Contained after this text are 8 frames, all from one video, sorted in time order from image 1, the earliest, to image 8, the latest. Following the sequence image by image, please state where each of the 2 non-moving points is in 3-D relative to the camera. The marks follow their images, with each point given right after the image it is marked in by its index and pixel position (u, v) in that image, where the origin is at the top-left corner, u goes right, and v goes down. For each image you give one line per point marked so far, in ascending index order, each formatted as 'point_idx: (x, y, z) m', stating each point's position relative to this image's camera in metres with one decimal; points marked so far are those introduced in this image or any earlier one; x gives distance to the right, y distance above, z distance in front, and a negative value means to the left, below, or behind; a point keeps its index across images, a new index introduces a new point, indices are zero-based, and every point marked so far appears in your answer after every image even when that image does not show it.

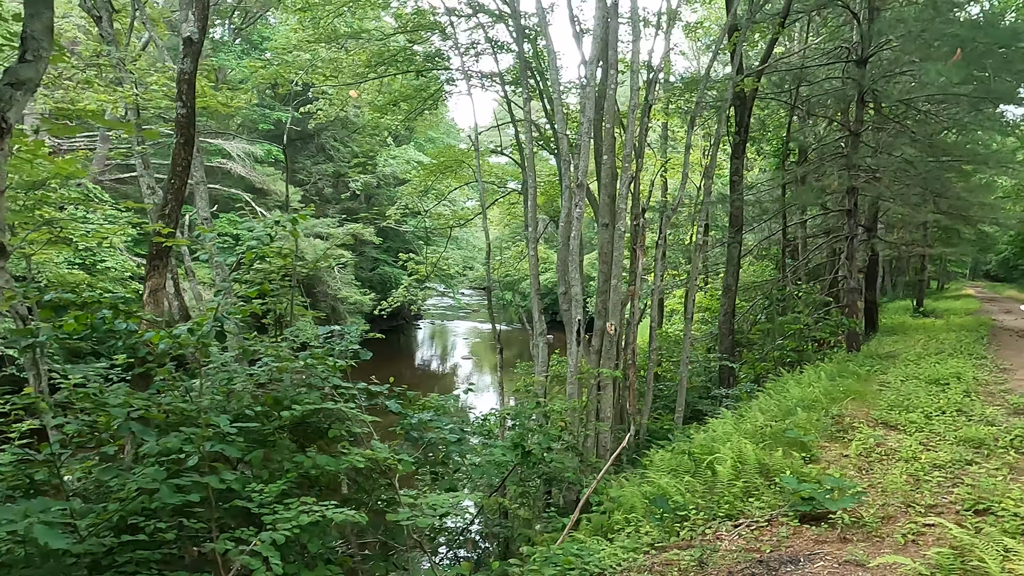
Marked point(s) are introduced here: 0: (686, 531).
0: (+0.9, -1.3, +4.1) m
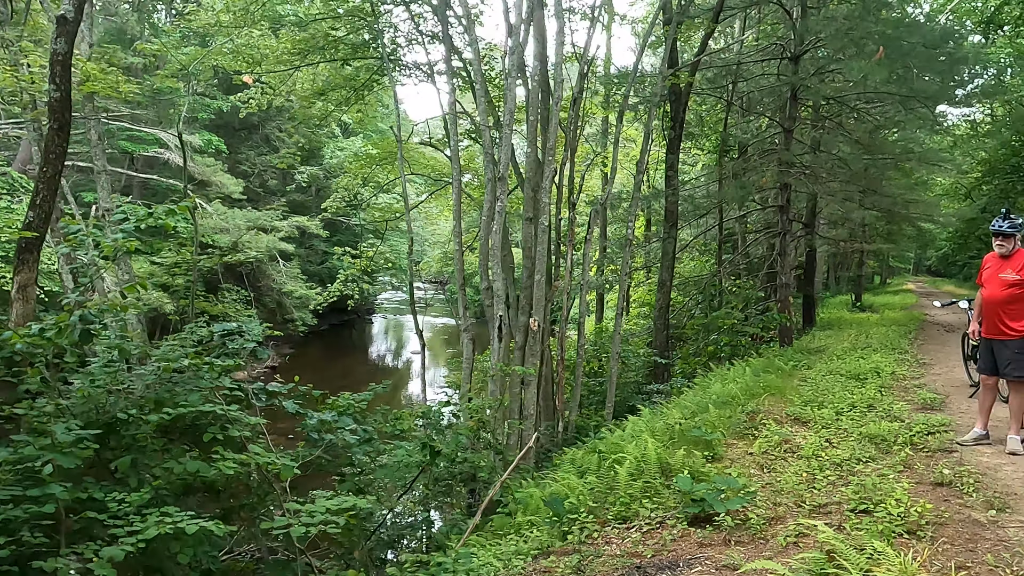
0: (+0.3, -1.3, +3.9) m
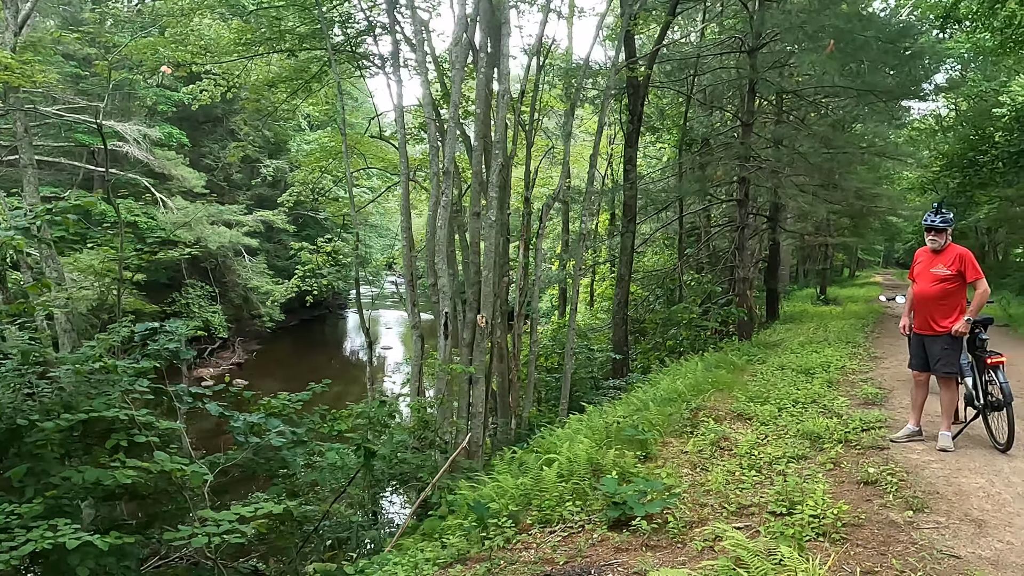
0: (-0.1, -1.3, +3.8) m
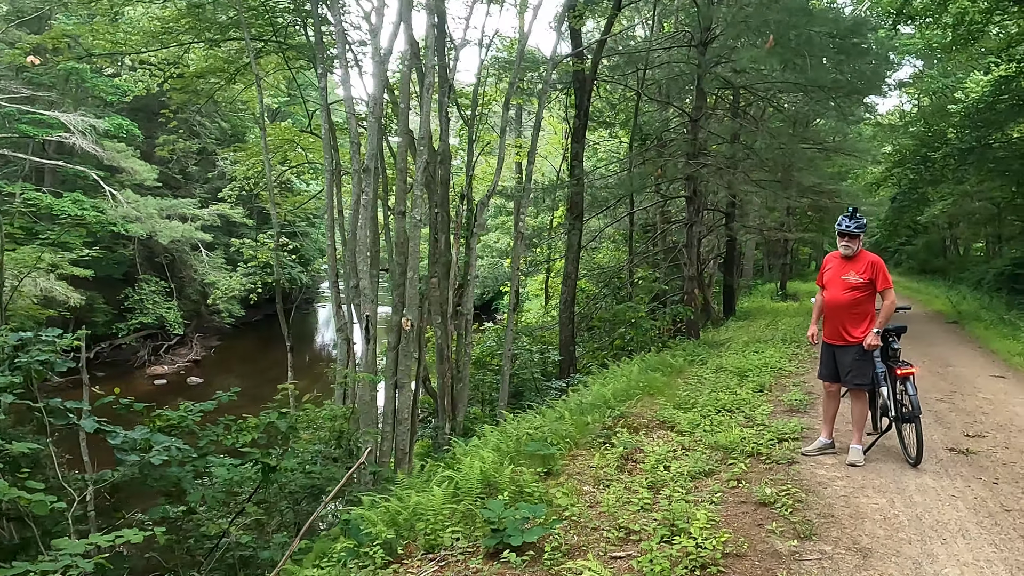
0: (-0.7, -1.3, +3.6) m
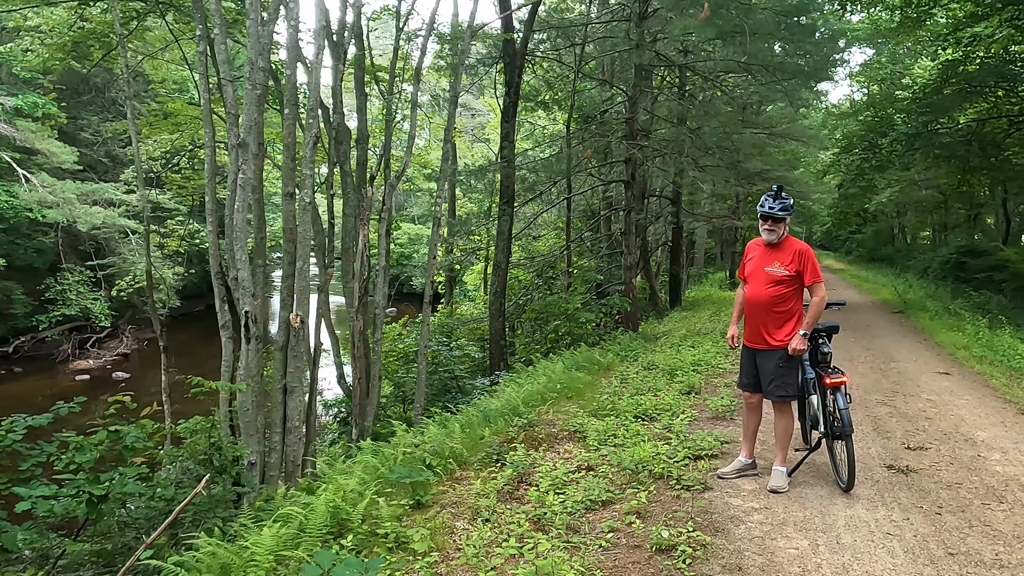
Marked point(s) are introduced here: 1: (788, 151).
0: (-1.4, -1.3, +2.7) m
1: (+6.7, +3.3, +18.1) m
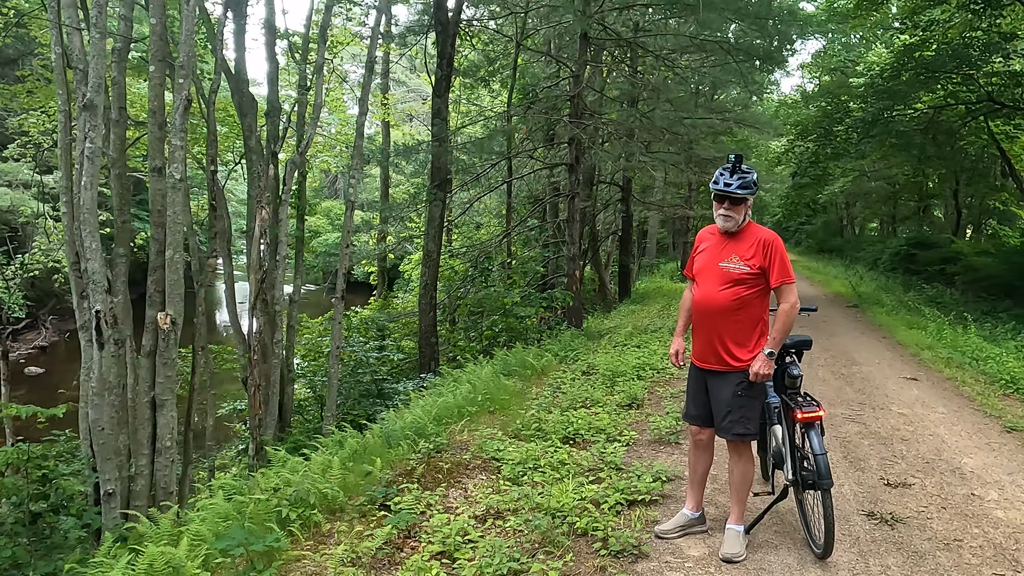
0: (-1.8, -1.4, +1.7) m
1: (+5.3, +3.5, +17.4) m
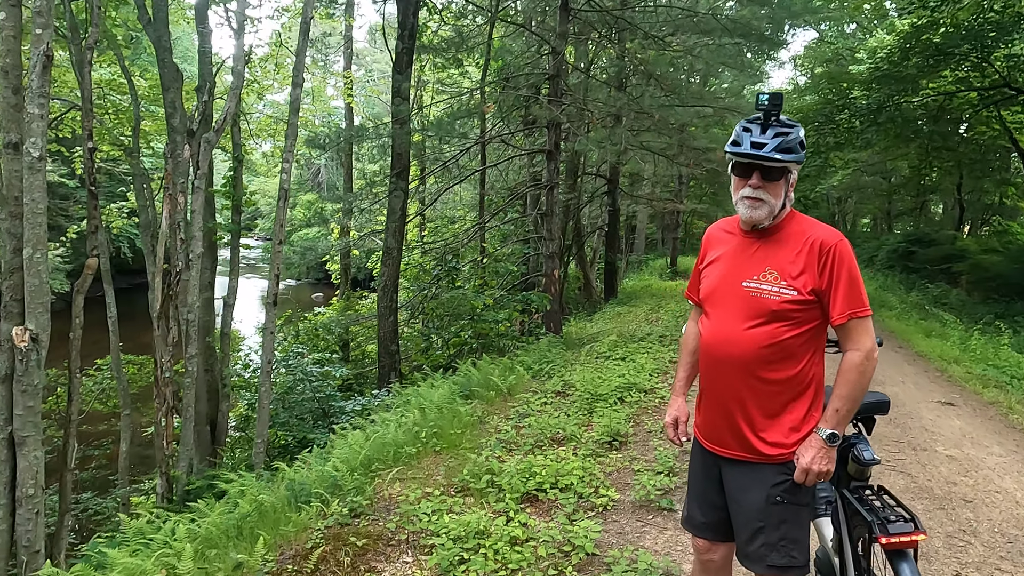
0: (-2.0, -1.4, +0.6) m
1: (+4.9, +3.5, +16.4) m
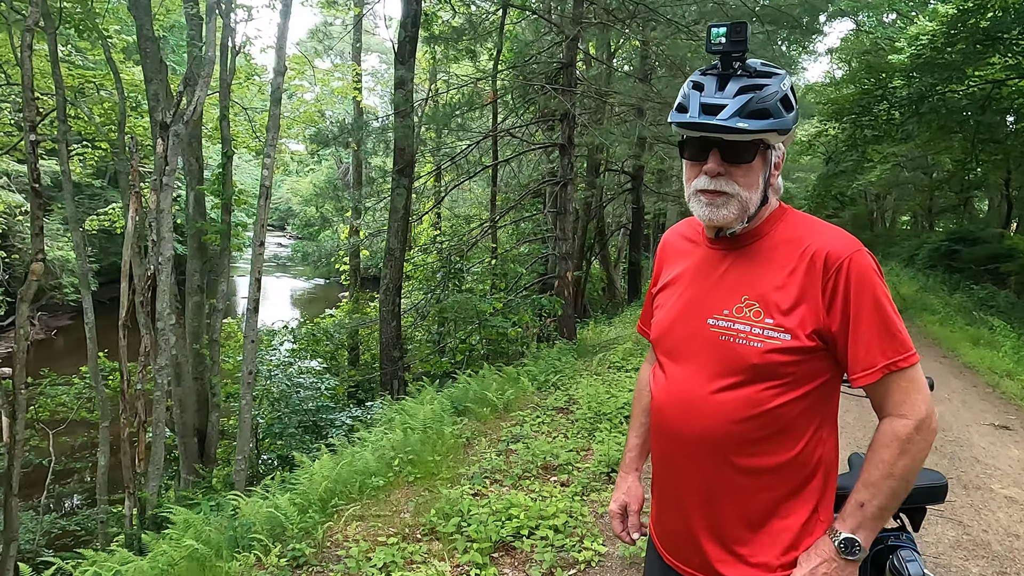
0: (-2.3, -1.5, +0.1) m
1: (+5.3, +3.5, +15.6) m
